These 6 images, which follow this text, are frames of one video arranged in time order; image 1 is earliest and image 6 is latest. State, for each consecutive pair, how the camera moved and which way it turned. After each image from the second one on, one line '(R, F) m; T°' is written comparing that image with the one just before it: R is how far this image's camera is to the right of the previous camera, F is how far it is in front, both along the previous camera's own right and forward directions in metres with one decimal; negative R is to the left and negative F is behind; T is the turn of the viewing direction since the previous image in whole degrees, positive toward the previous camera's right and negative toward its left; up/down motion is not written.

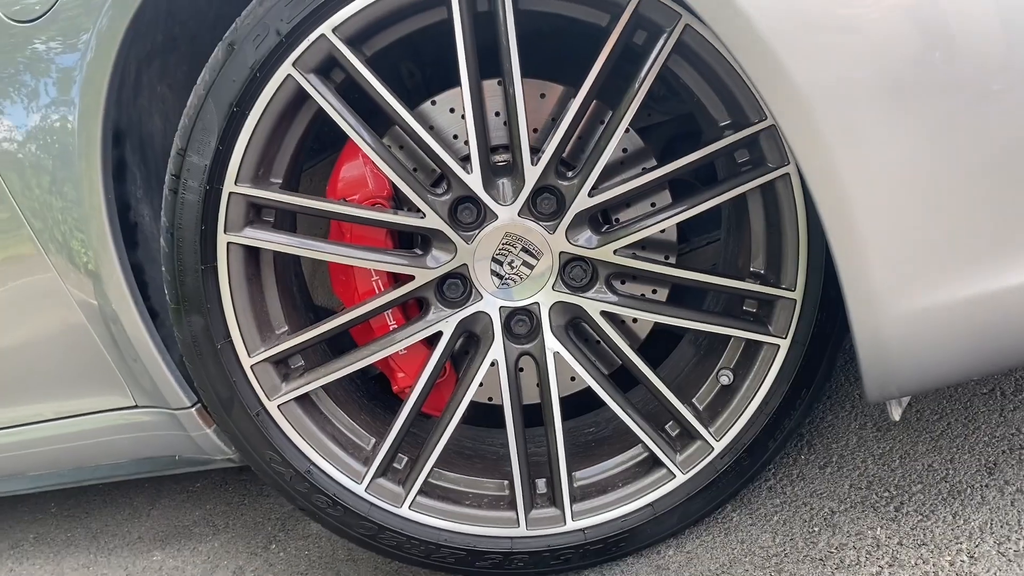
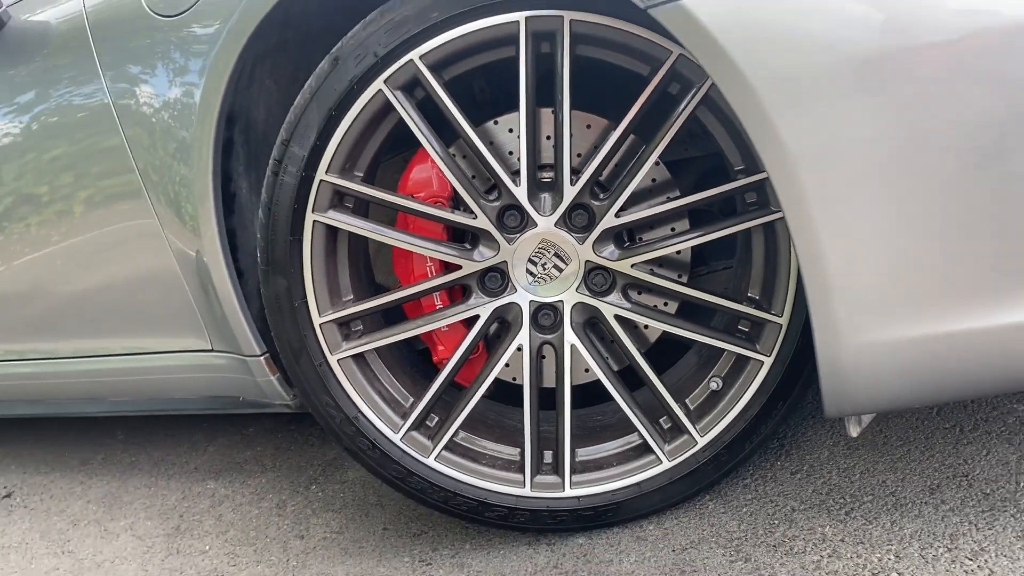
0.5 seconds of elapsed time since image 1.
(0.0, -0.2) m; -3°
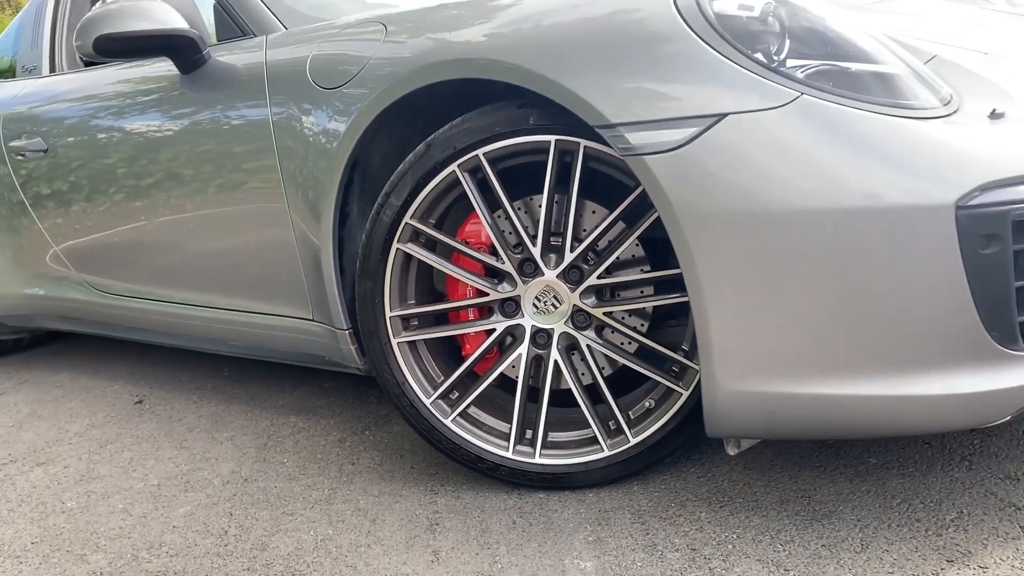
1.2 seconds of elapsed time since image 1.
(+0.1, -0.5) m; -5°
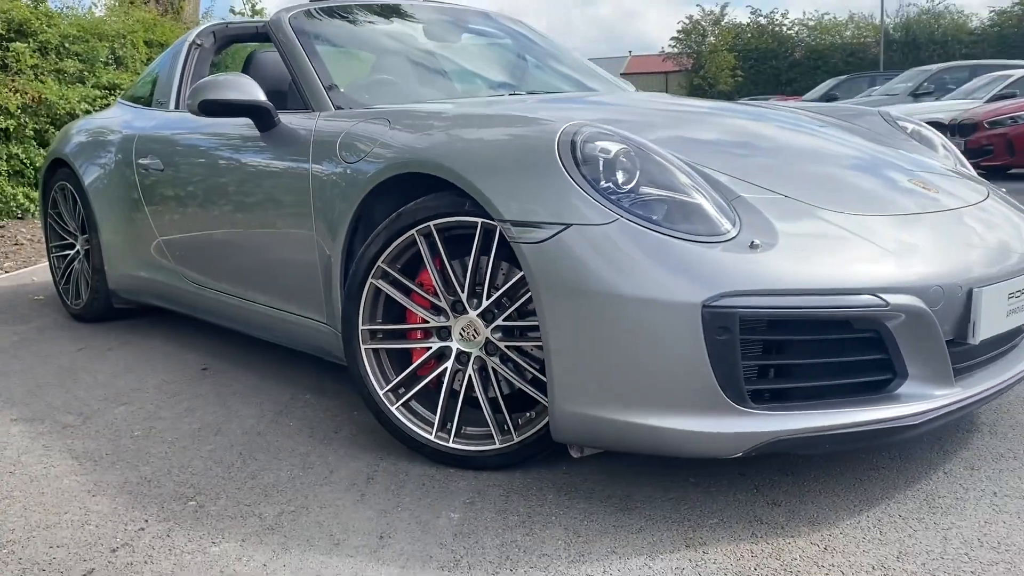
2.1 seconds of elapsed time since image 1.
(+0.4, -0.6) m; -7°
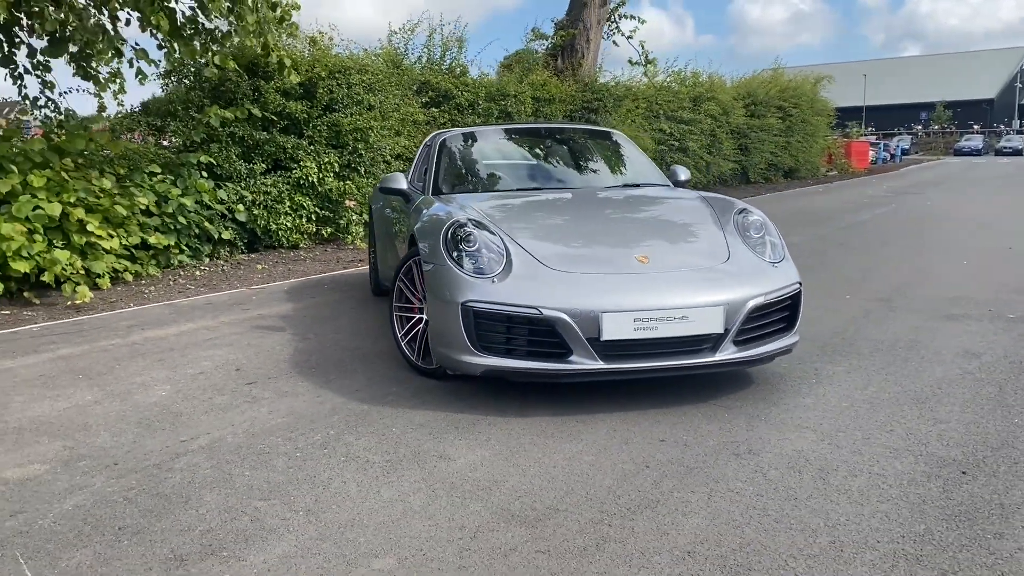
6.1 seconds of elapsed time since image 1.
(+2.6, -1.7) m; -30°
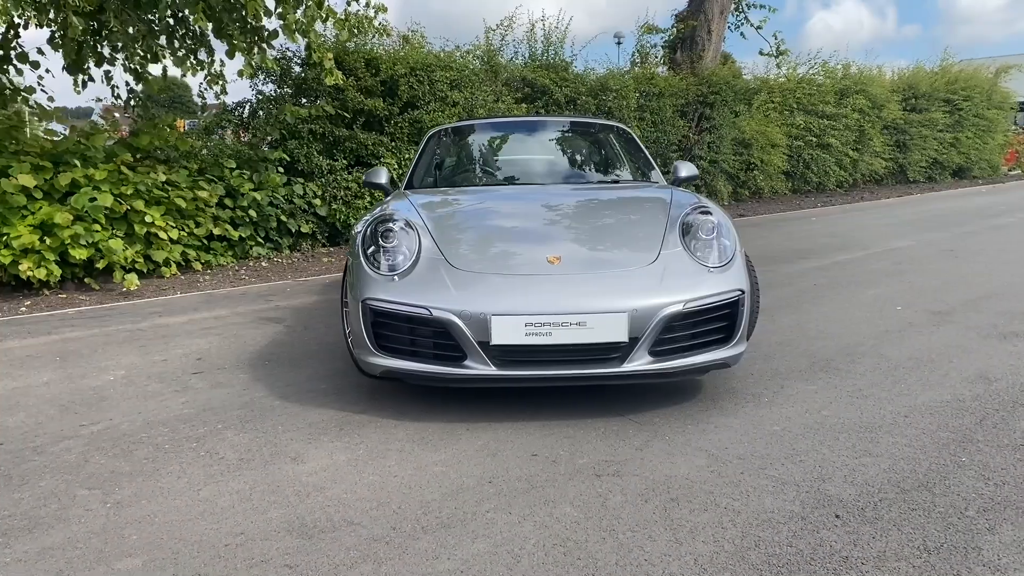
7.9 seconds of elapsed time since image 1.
(+1.2, +0.3) m; -11°
